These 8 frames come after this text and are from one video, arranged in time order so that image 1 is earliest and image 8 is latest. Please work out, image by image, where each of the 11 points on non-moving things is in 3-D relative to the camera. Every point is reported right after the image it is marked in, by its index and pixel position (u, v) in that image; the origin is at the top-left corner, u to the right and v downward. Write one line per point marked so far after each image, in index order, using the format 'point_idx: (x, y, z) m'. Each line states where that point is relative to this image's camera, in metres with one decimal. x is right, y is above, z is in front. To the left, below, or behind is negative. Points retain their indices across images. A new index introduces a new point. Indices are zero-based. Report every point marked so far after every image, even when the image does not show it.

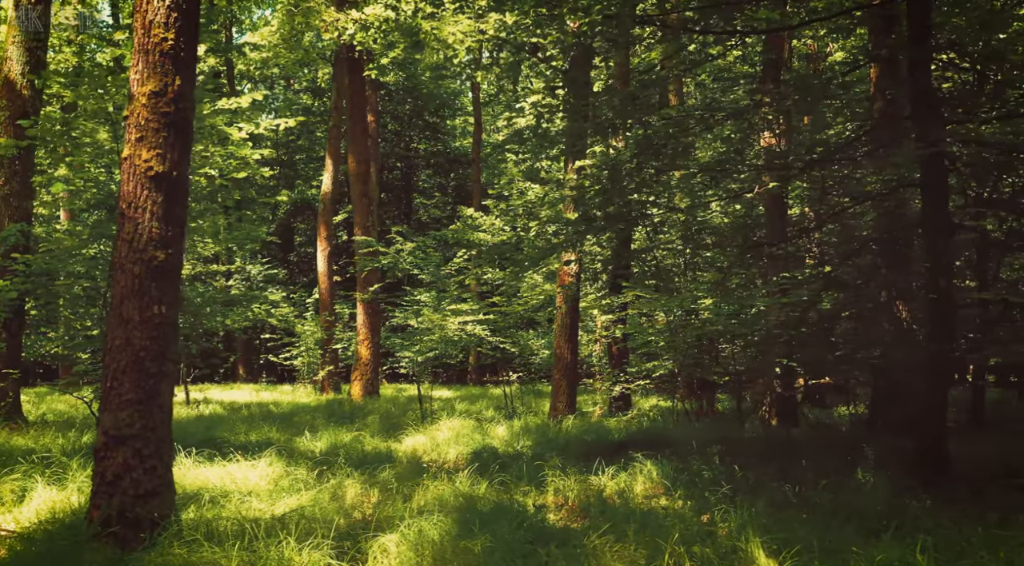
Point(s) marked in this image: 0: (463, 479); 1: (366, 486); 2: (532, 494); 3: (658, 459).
0: (-0.6, -2.1, +12.6) m
1: (-1.6, -2.1, +12.2) m
2: (+0.1, -2.2, +12.3) m
3: (+1.5, -2.0, +13.5) m
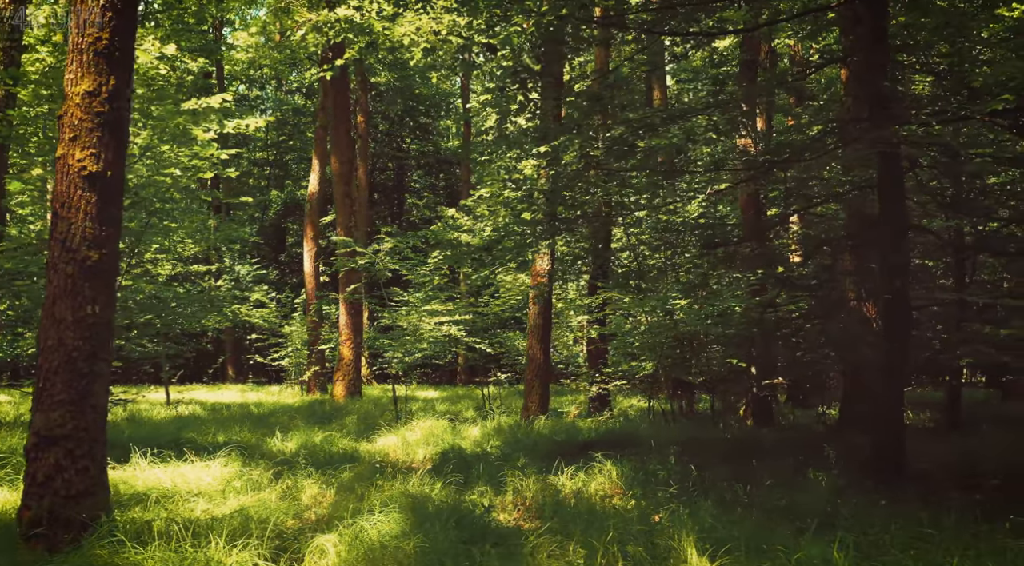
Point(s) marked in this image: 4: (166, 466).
0: (-1.0, -2.1, +12.6) m
1: (-2.0, -2.1, +12.2) m
2: (-0.3, -2.2, +12.3) m
3: (+1.1, -2.0, +13.5) m
4: (-3.7, -2.0, +12.8) m
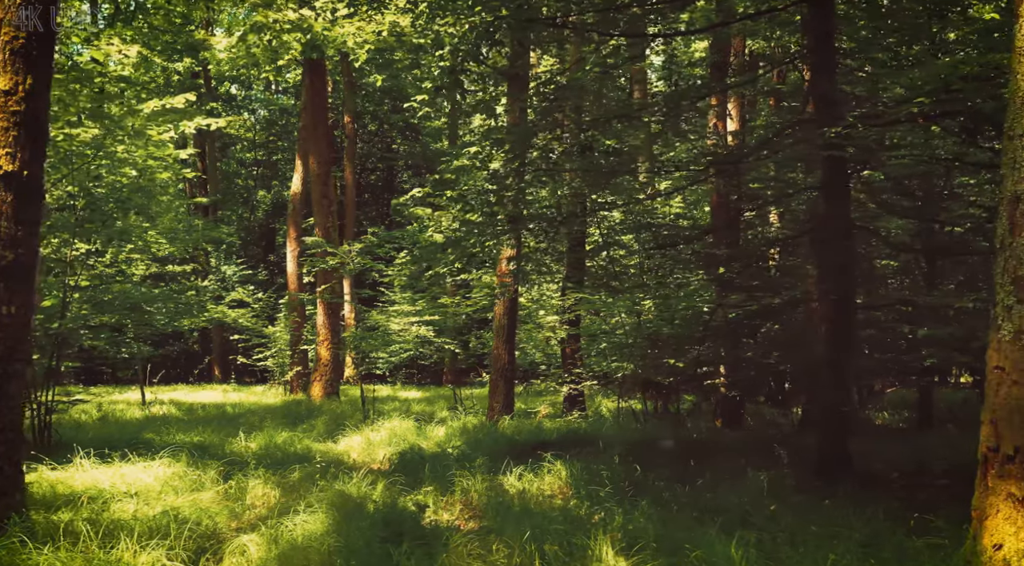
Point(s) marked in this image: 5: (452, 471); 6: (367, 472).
0: (-1.5, -2.1, +12.6) m
1: (-2.5, -2.1, +12.2) m
2: (-0.8, -2.2, +12.3) m
3: (+0.6, -2.0, +13.6) m
4: (-4.2, -1.9, +12.7) m
5: (-0.6, -2.1, +12.9) m
6: (-1.5, -2.1, +13.1) m
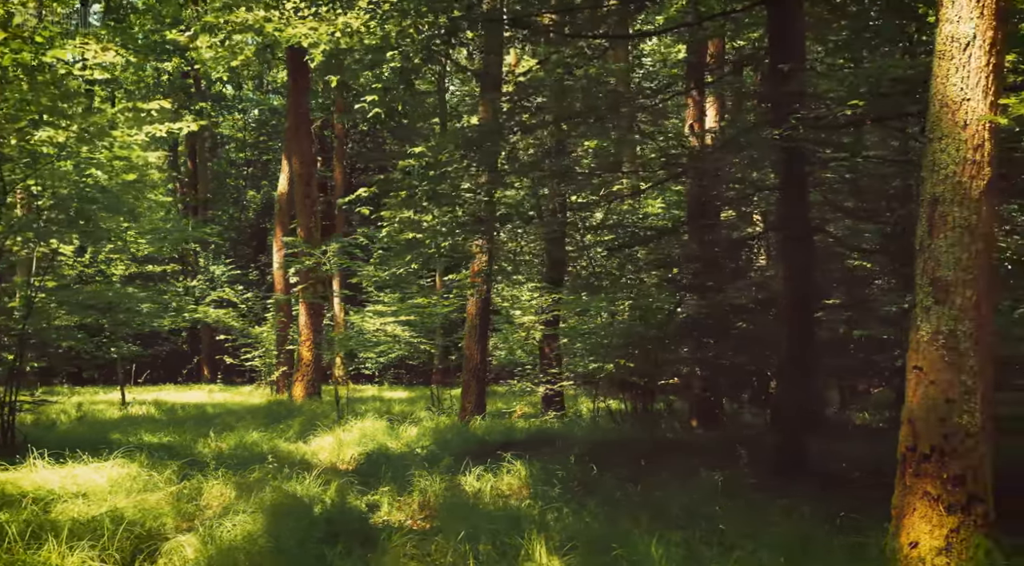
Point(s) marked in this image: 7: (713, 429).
0: (-1.9, -2.1, +12.6) m
1: (-2.9, -2.1, +12.2) m
2: (-1.2, -2.2, +12.3) m
3: (+0.1, -2.0, +13.6) m
4: (-4.6, -2.0, +12.7) m
5: (-1.1, -2.1, +12.9) m
6: (-1.9, -2.1, +13.1) m
7: (+2.8, -2.1, +16.9) m
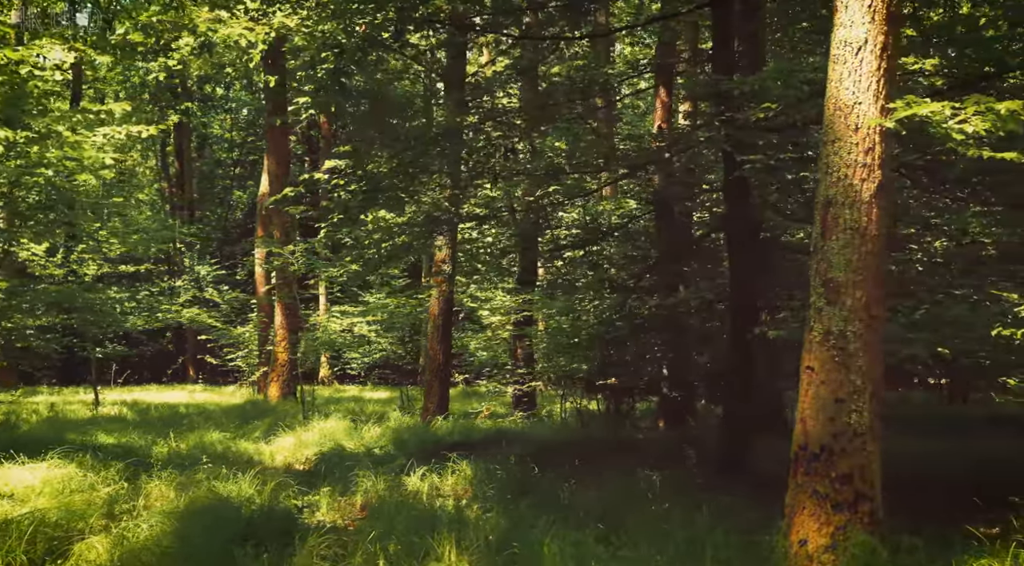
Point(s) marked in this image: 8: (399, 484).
0: (-2.5, -2.1, +12.5) m
1: (-3.4, -2.1, +12.1) m
2: (-1.8, -2.2, +12.3) m
3: (-0.4, -2.0, +13.6) m
4: (-5.2, -2.0, +12.6) m
5: (-1.6, -2.1, +12.9) m
6: (-2.5, -2.1, +13.0) m
7: (+2.2, -2.1, +17.0) m
8: (-1.2, -2.1, +12.8) m
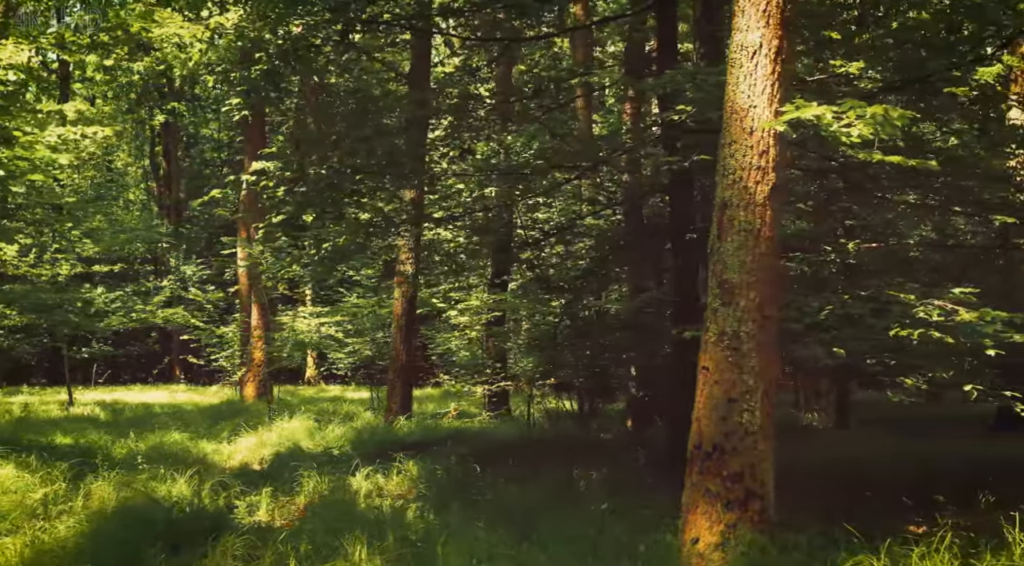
0: (-3.0, -2.1, +12.5) m
1: (-4.0, -2.1, +12.1) m
2: (-2.3, -2.2, +12.3) m
3: (-1.0, -2.0, +13.7) m
4: (-5.7, -1.9, +12.5) m
5: (-2.2, -2.1, +12.9) m
6: (-3.0, -2.1, +13.0) m
7: (+1.6, -2.1, +17.1) m
8: (-1.7, -2.1, +12.8) m
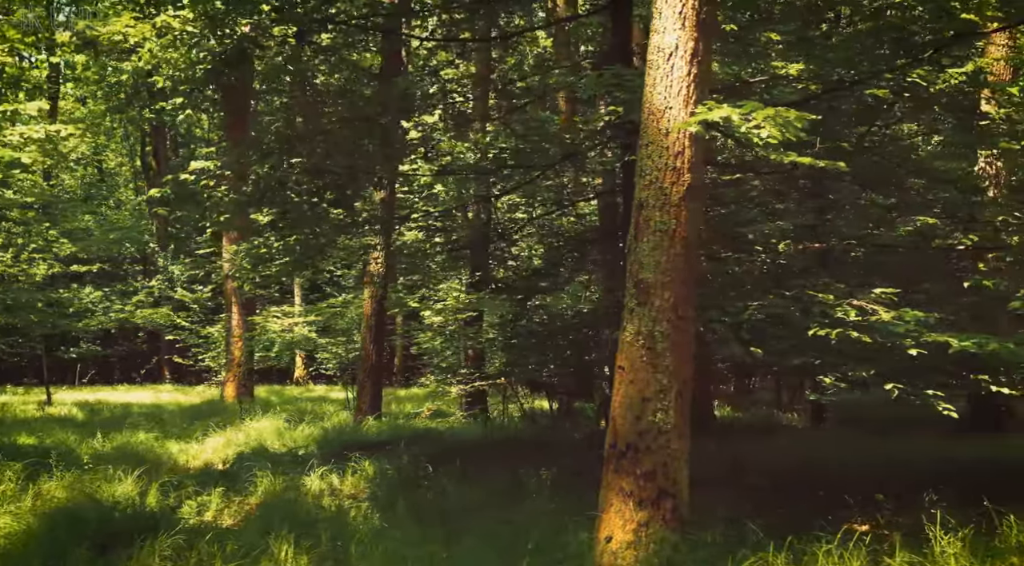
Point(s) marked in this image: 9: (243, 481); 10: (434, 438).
0: (-3.5, -2.1, +12.5) m
1: (-4.4, -2.1, +12.0) m
2: (-2.7, -2.2, +12.3) m
3: (-1.5, -2.0, +13.7) m
4: (-6.2, -1.9, +12.5) m
5: (-2.6, -2.1, +12.9) m
6: (-3.5, -2.1, +13.0) m
7: (+1.1, -2.1, +17.1) m
8: (-2.2, -2.1, +12.8) m
9: (-2.8, -2.1, +12.6) m
10: (-1.2, -2.1, +15.6) m
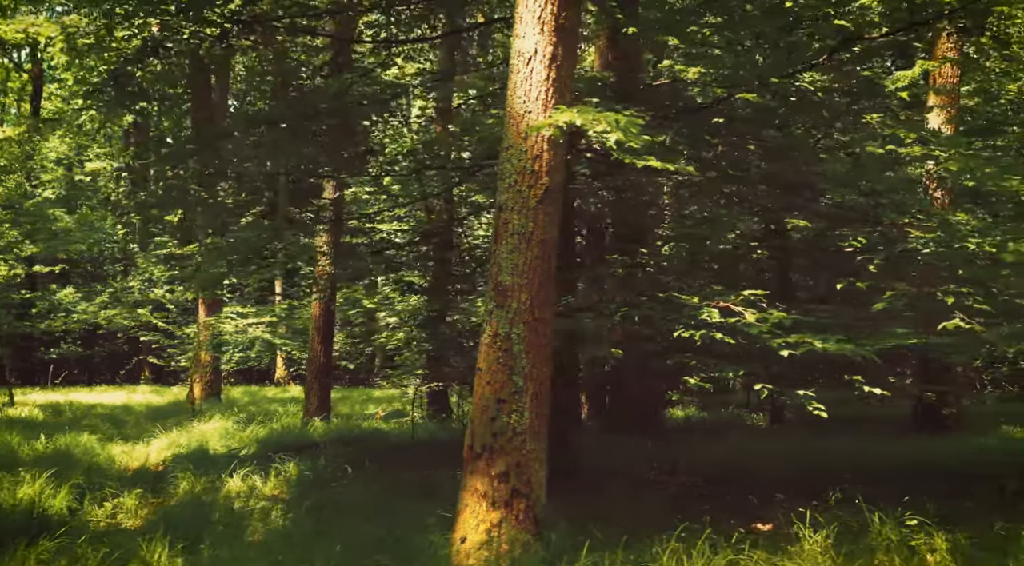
0: (-4.2, -2.1, +12.4) m
1: (-5.1, -2.1, +11.9) m
2: (-3.5, -2.2, +12.2) m
3: (-2.3, -2.0, +13.6) m
4: (-6.9, -1.9, +12.3) m
5: (-3.4, -2.1, +12.9) m
6: (-4.3, -2.1, +12.9) m
7: (+0.2, -2.1, +17.1) m
8: (-3.0, -2.2, +12.7) m
9: (-3.6, -2.1, +12.6) m
10: (-2.0, -2.1, +15.6) m
